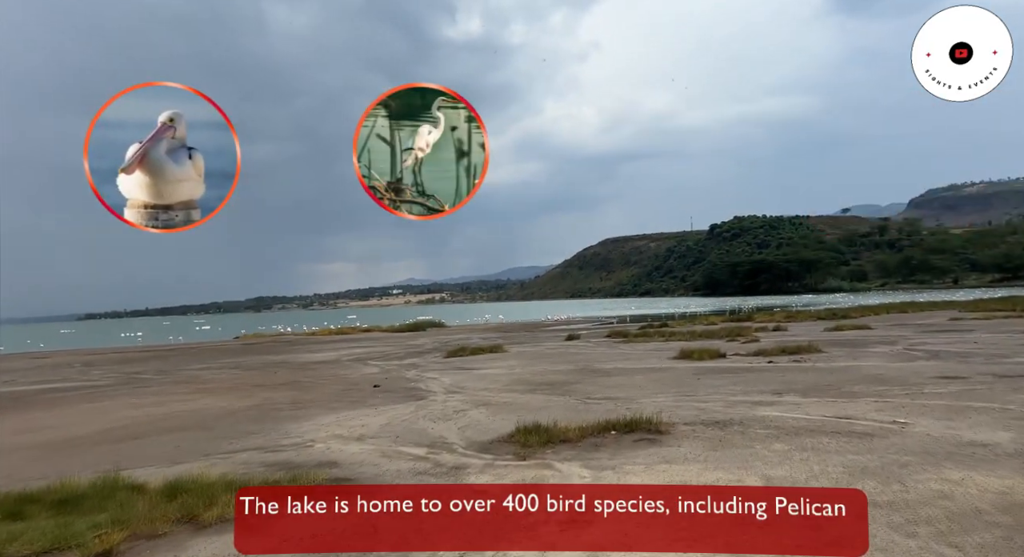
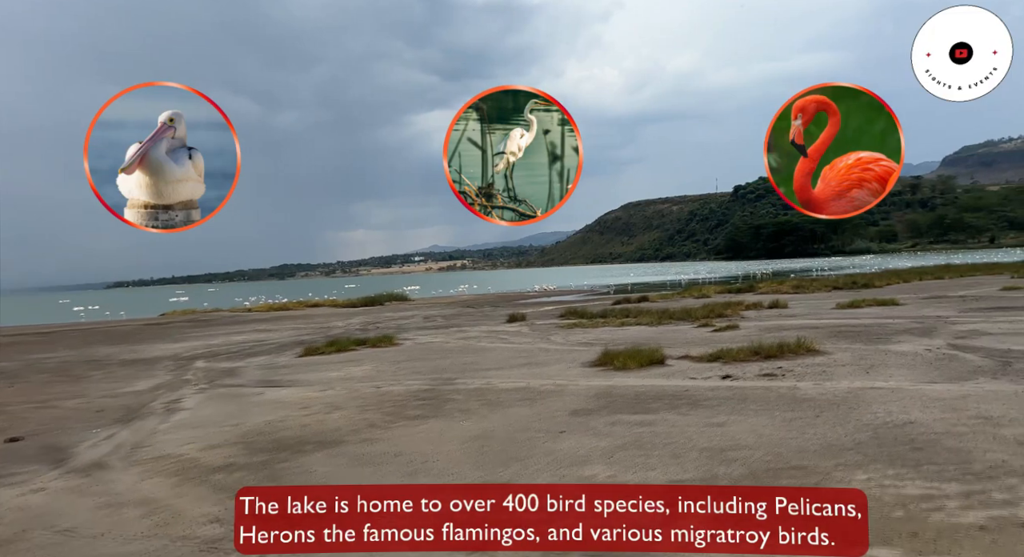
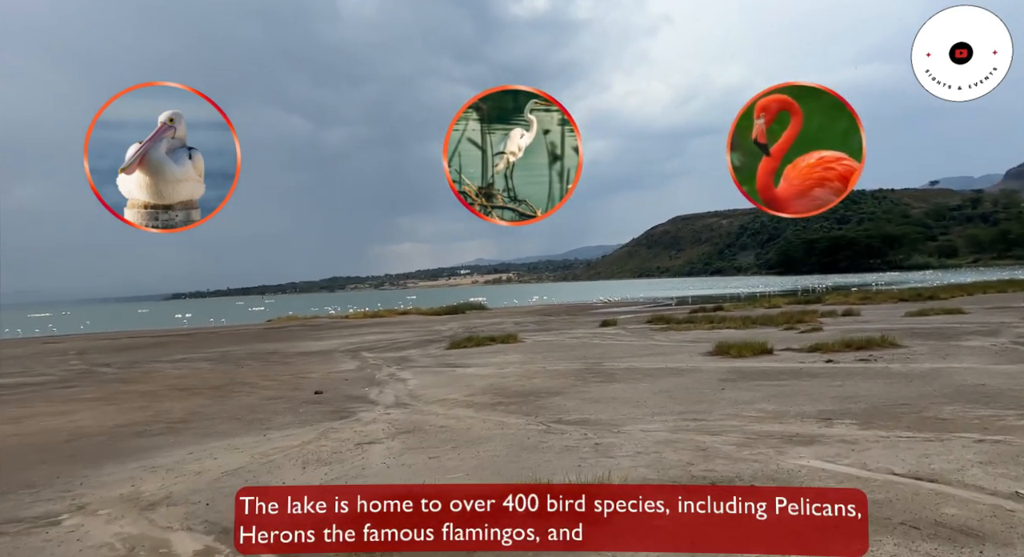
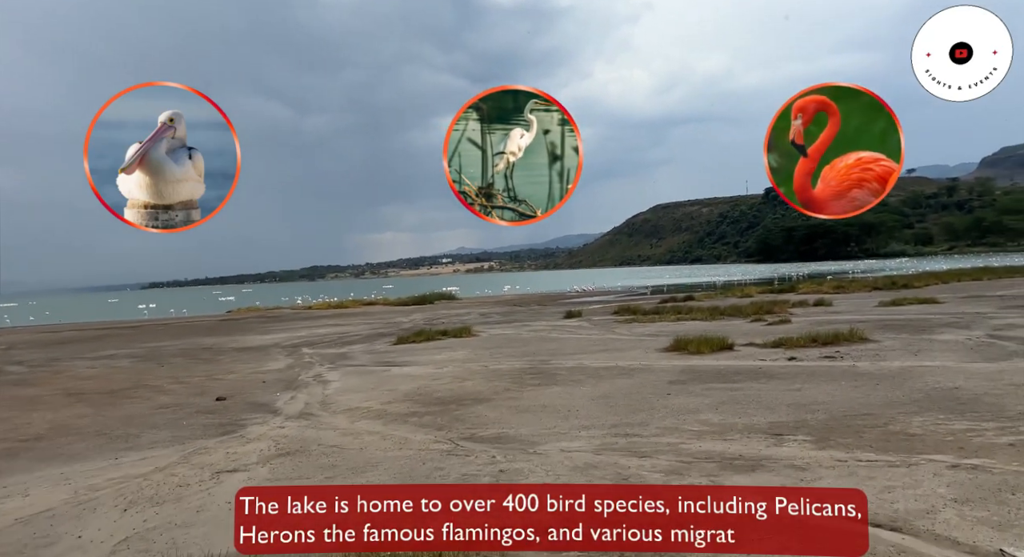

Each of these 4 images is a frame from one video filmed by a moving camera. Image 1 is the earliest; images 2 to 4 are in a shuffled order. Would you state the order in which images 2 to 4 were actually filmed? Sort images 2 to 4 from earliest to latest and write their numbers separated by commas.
3, 4, 2
